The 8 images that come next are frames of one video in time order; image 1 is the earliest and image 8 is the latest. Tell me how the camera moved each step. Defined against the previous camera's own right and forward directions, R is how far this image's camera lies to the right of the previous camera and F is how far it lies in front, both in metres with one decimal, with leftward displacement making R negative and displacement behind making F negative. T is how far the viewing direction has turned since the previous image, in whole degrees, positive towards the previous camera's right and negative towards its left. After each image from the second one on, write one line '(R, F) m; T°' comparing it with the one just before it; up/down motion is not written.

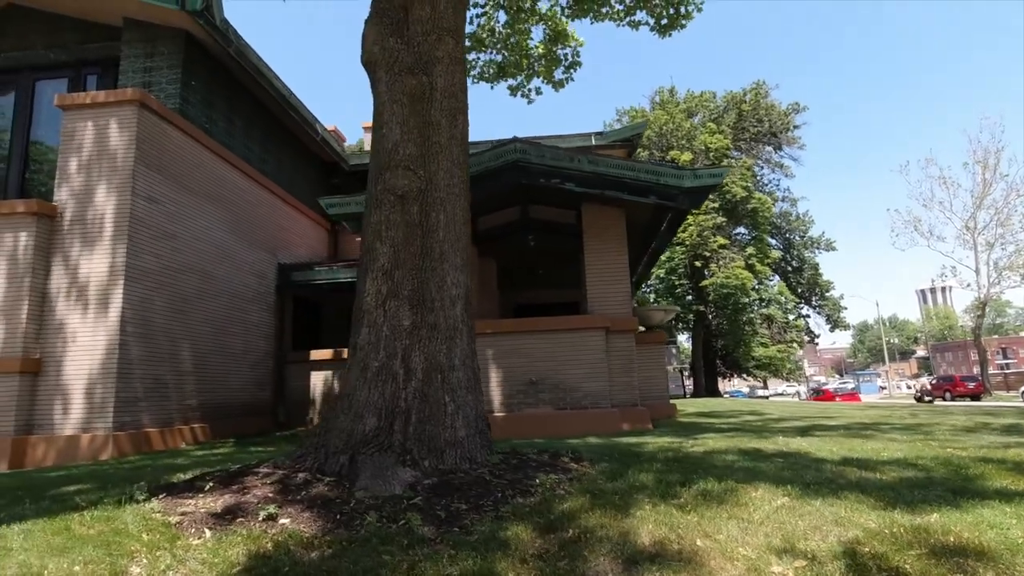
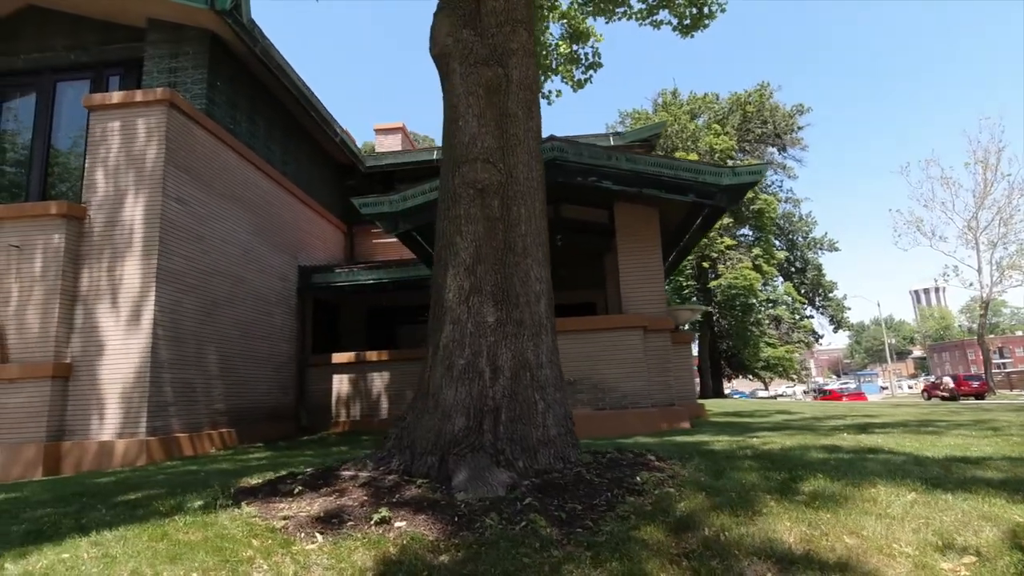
(-0.8, +0.1) m; 0°
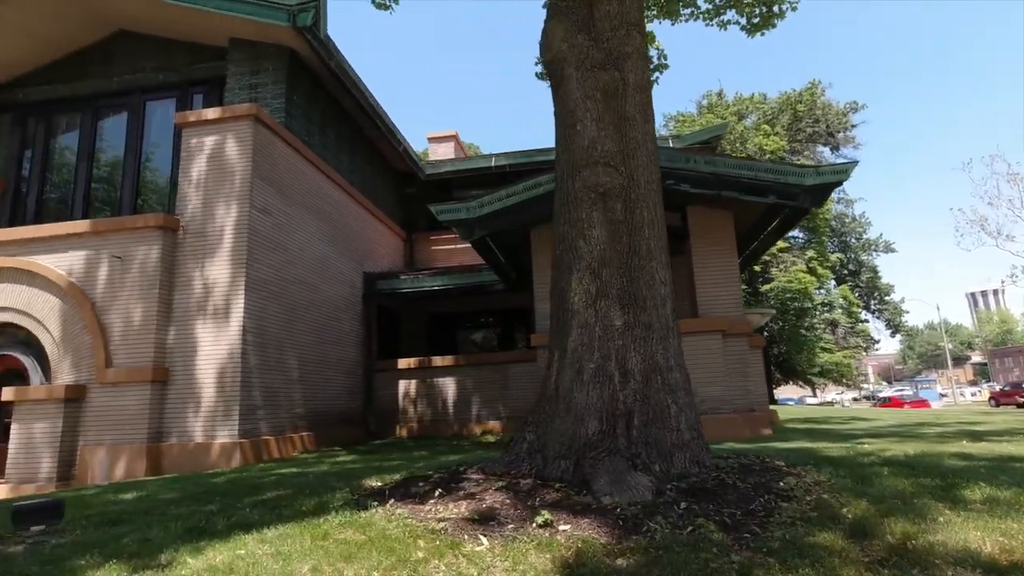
(-0.8, 0.0) m; -4°
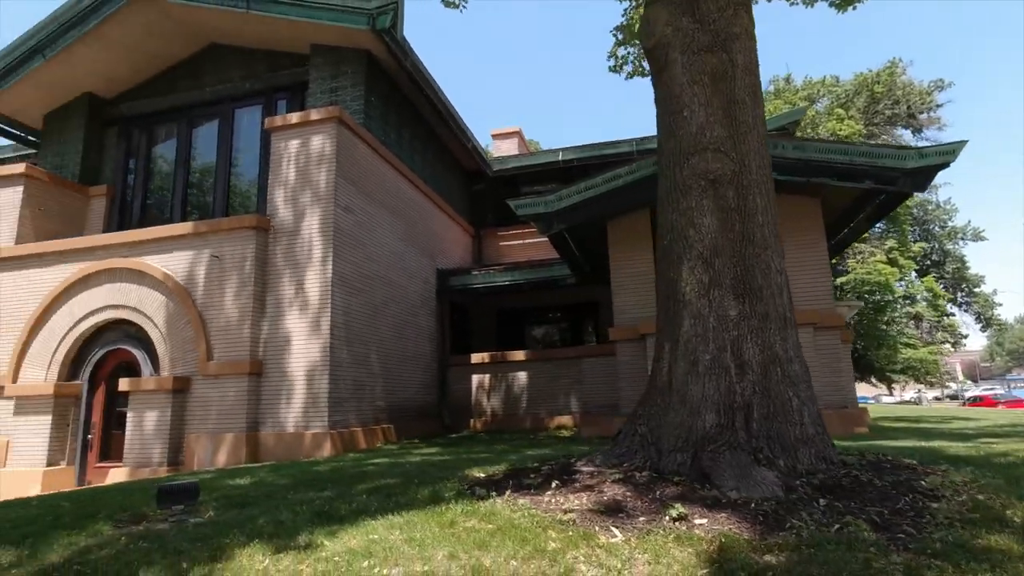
(-0.5, 0.0) m; -6°
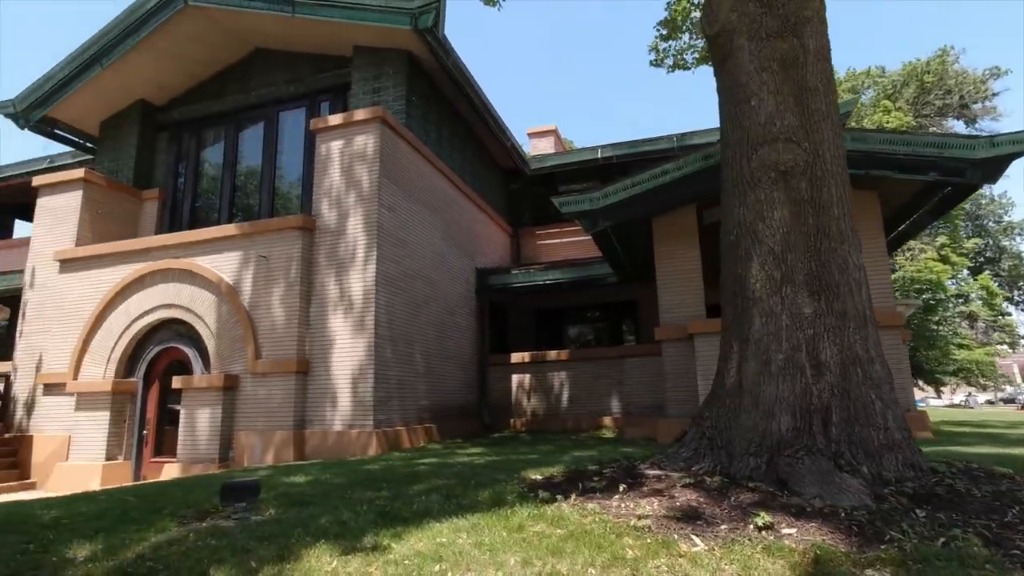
(-0.2, +0.1) m; -3°
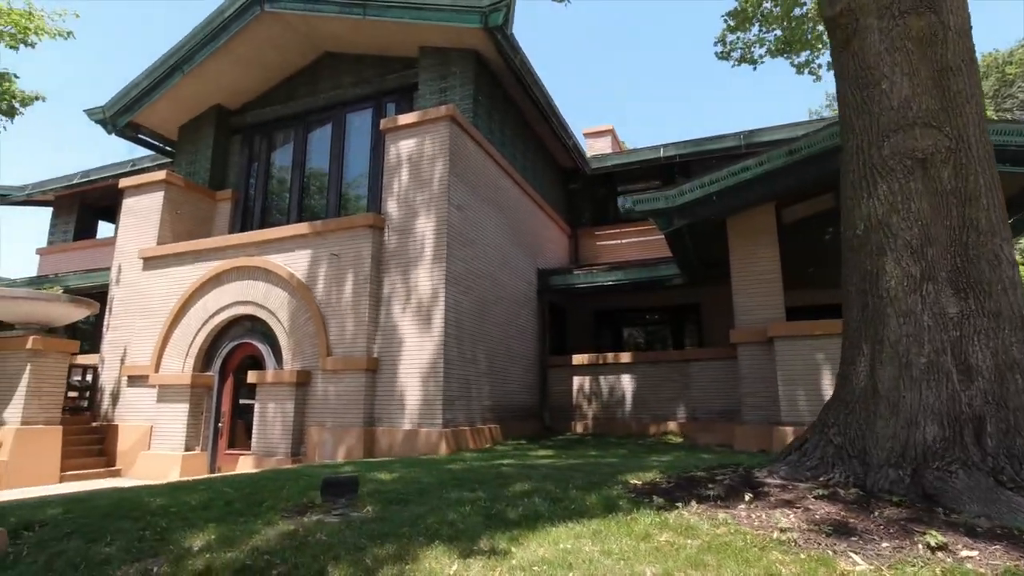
(-0.5, +0.1) m; -4°
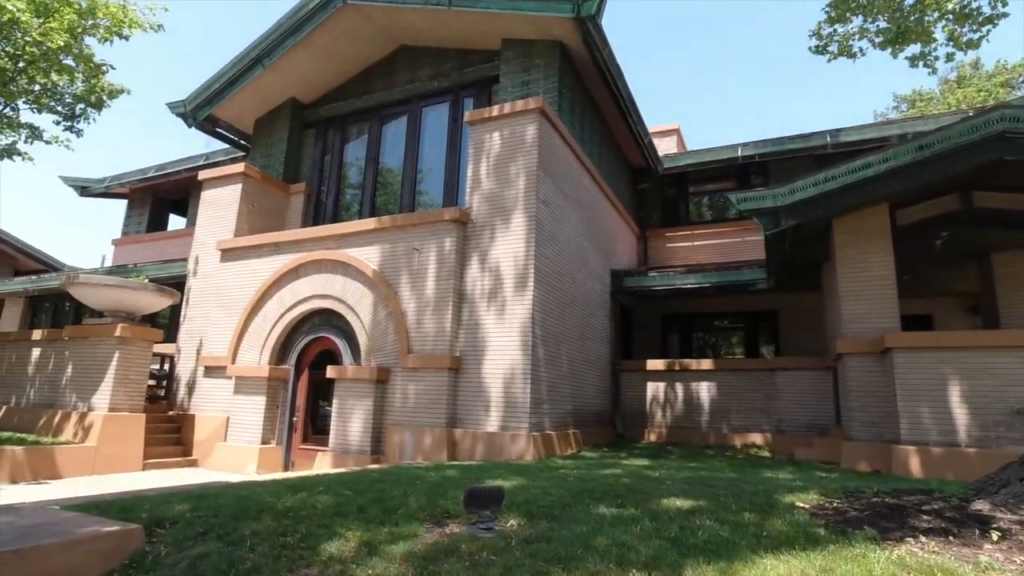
(-1.0, +0.4) m; -4°
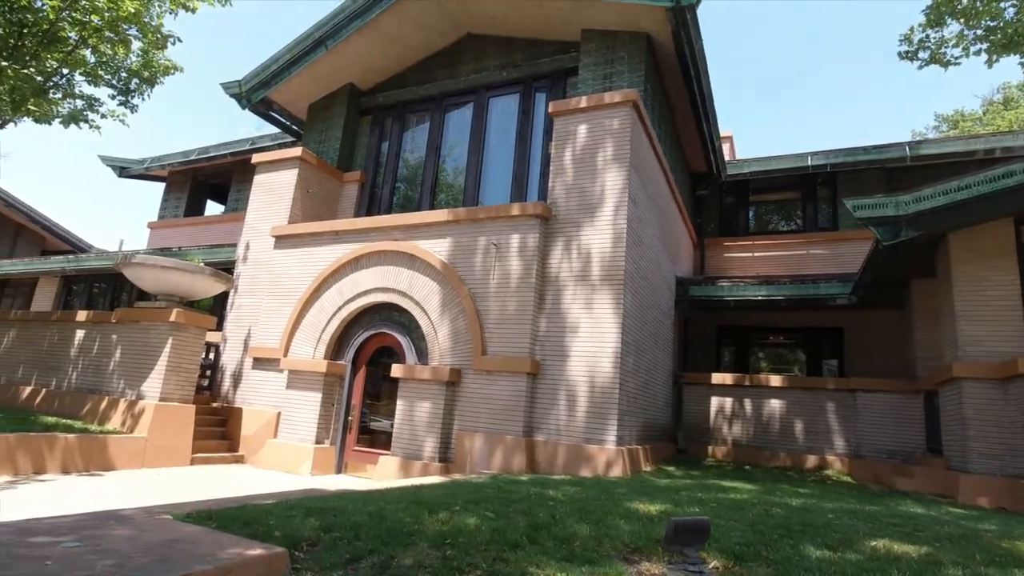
(-1.4, +0.7) m; -1°
